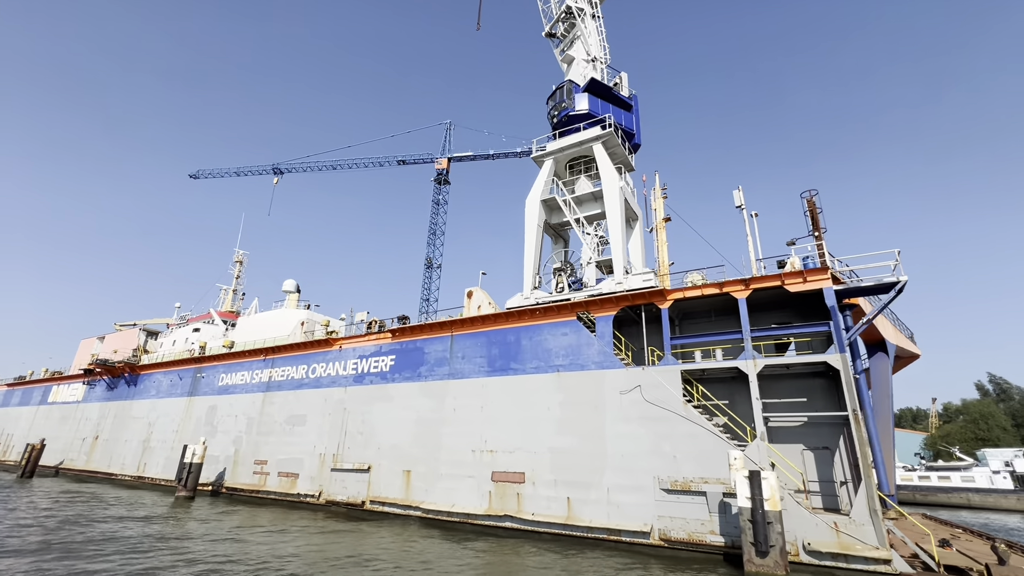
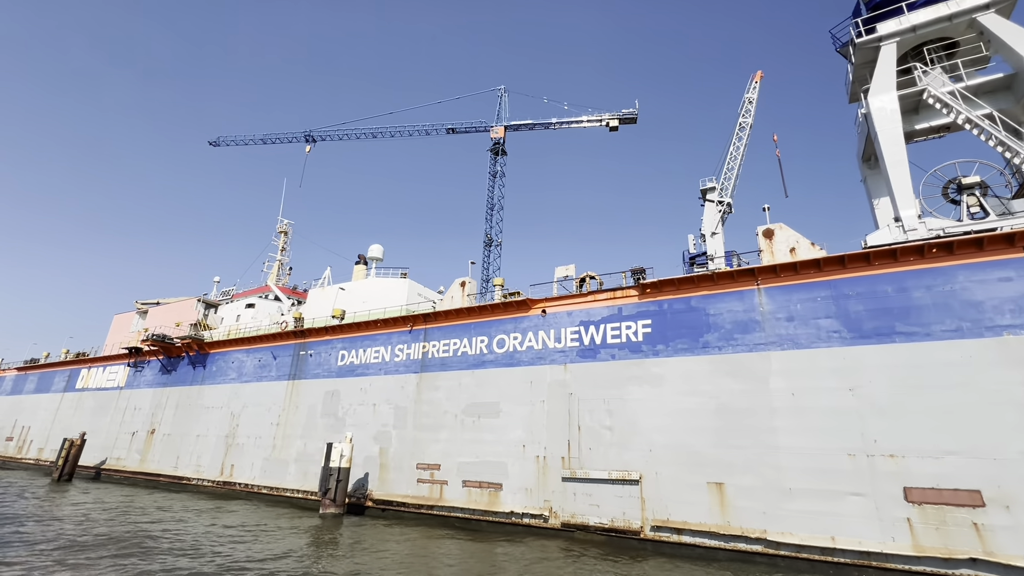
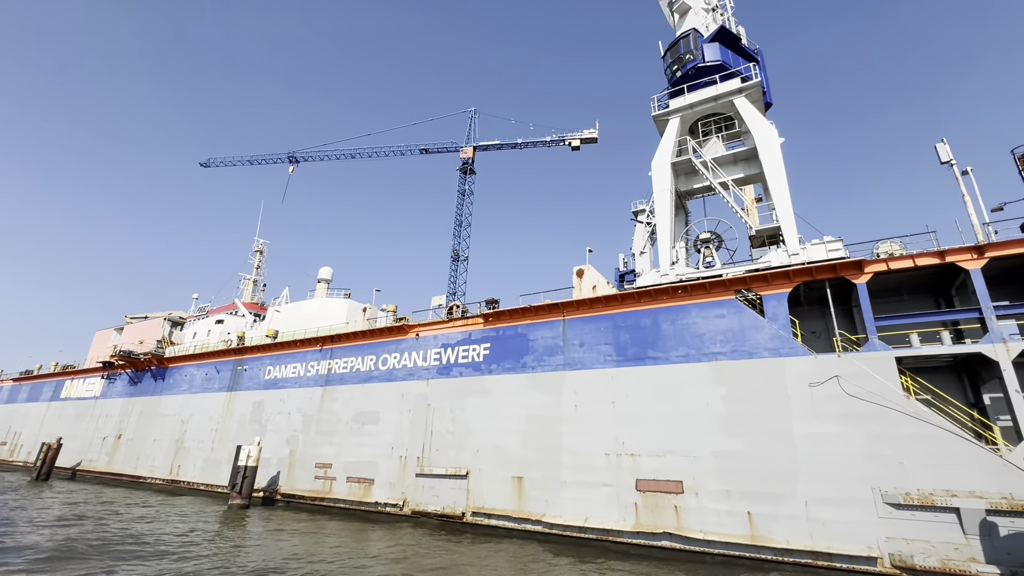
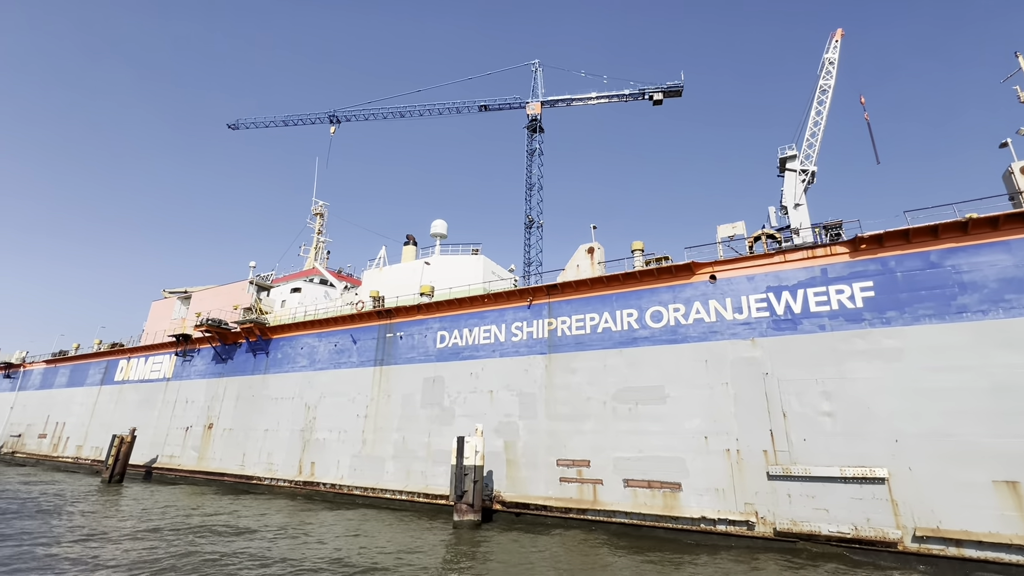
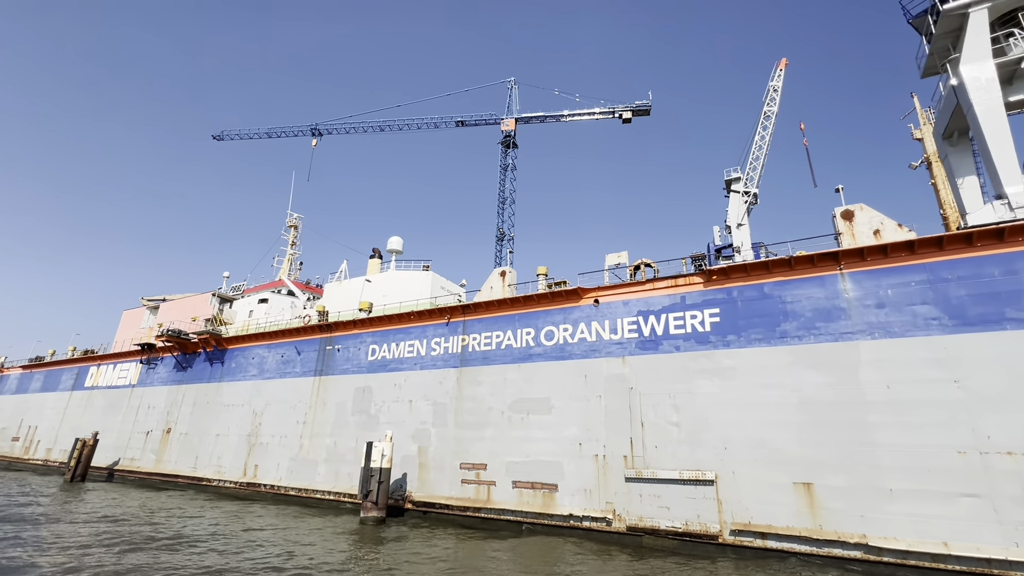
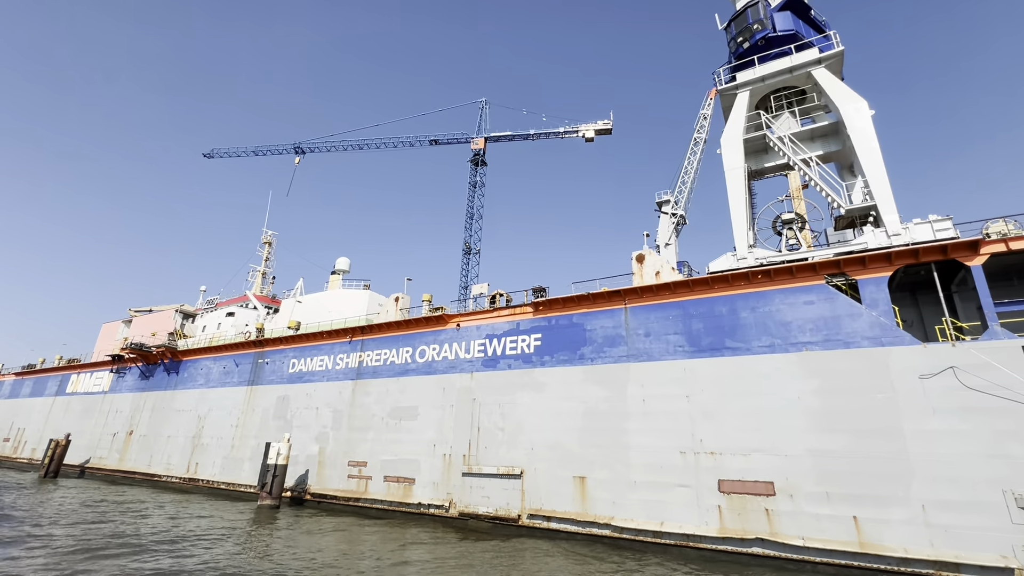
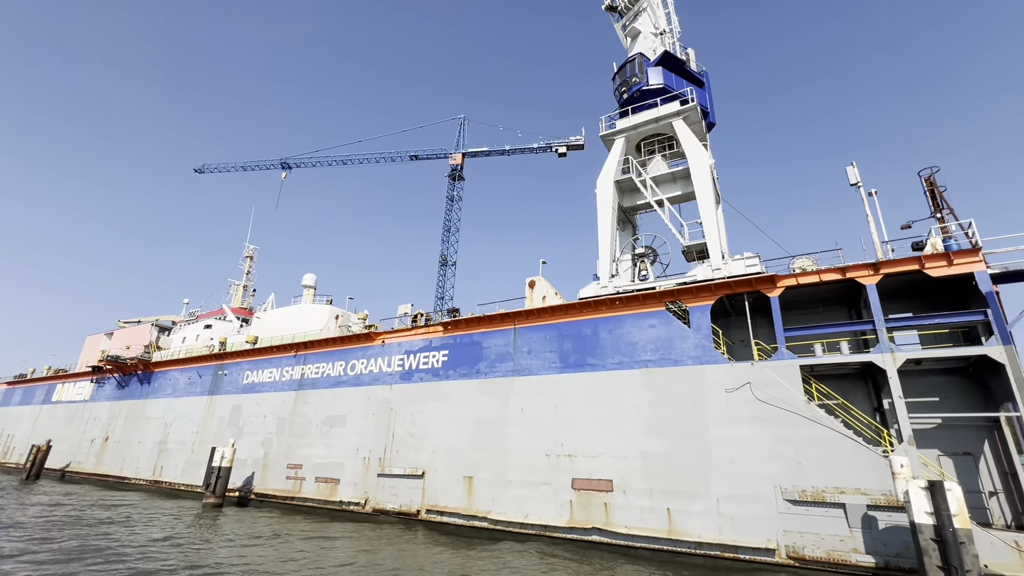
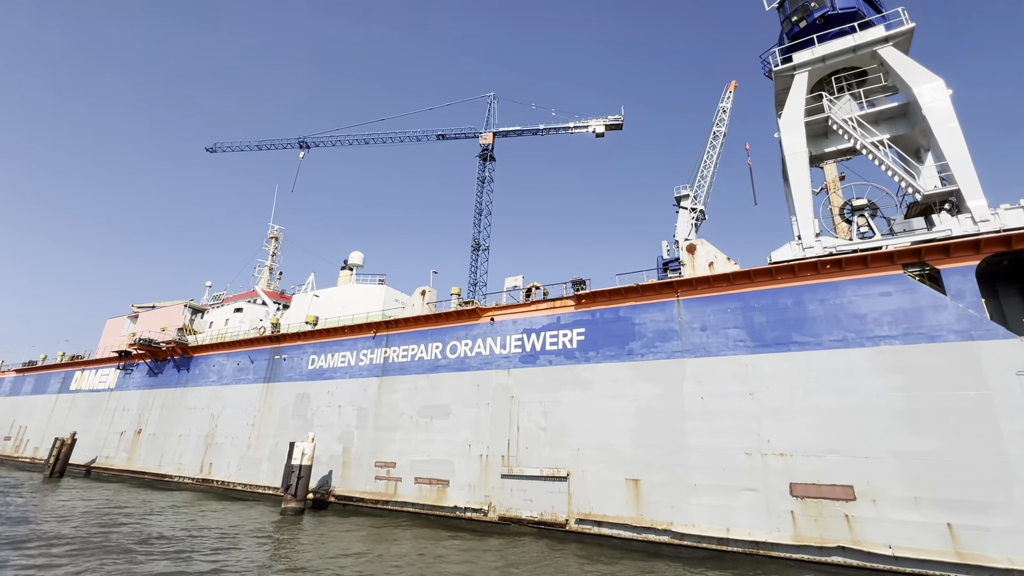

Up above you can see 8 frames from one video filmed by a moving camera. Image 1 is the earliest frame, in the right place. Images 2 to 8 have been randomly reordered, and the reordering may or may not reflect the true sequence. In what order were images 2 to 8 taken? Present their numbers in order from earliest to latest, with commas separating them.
7, 3, 6, 8, 2, 5, 4
